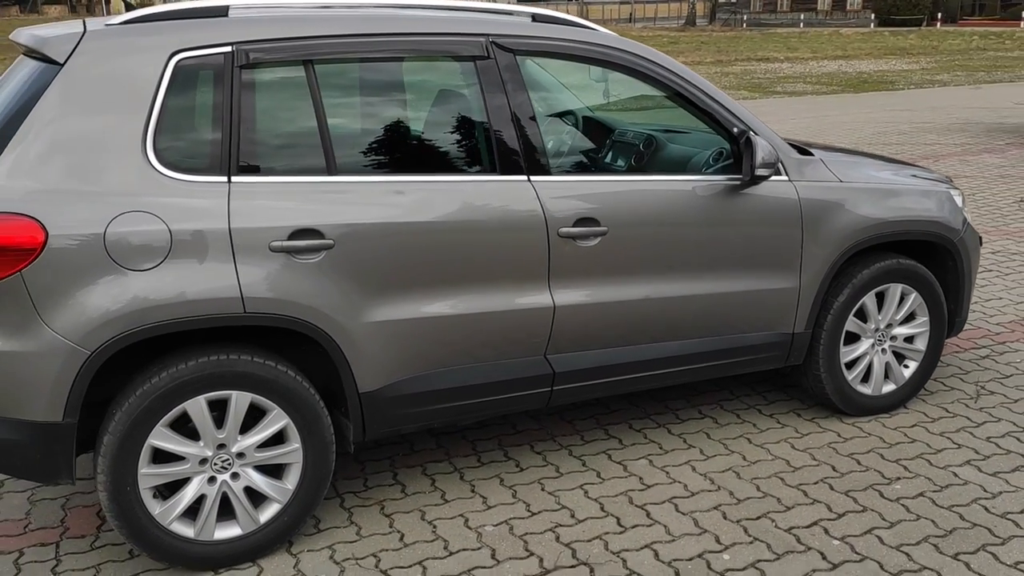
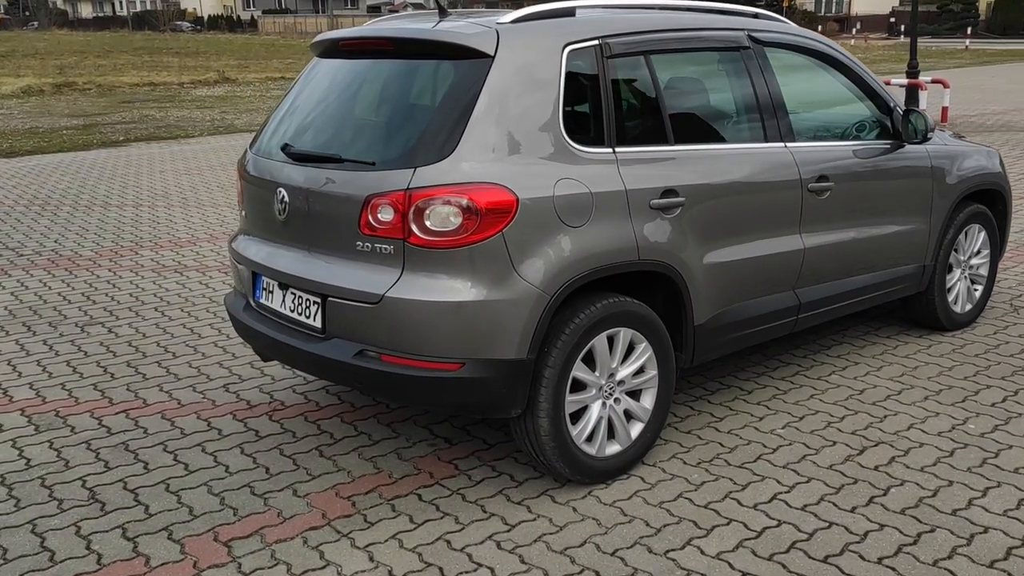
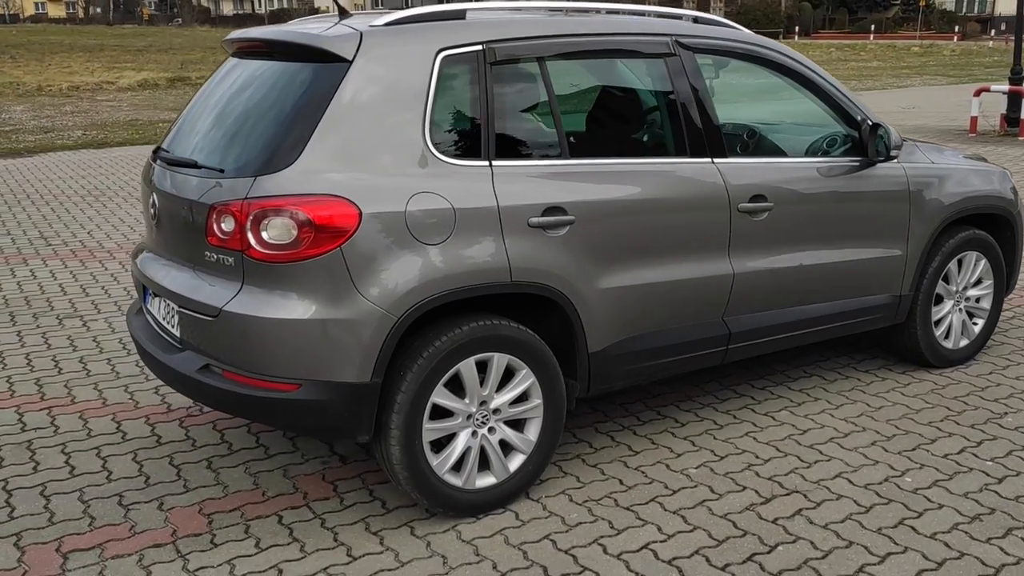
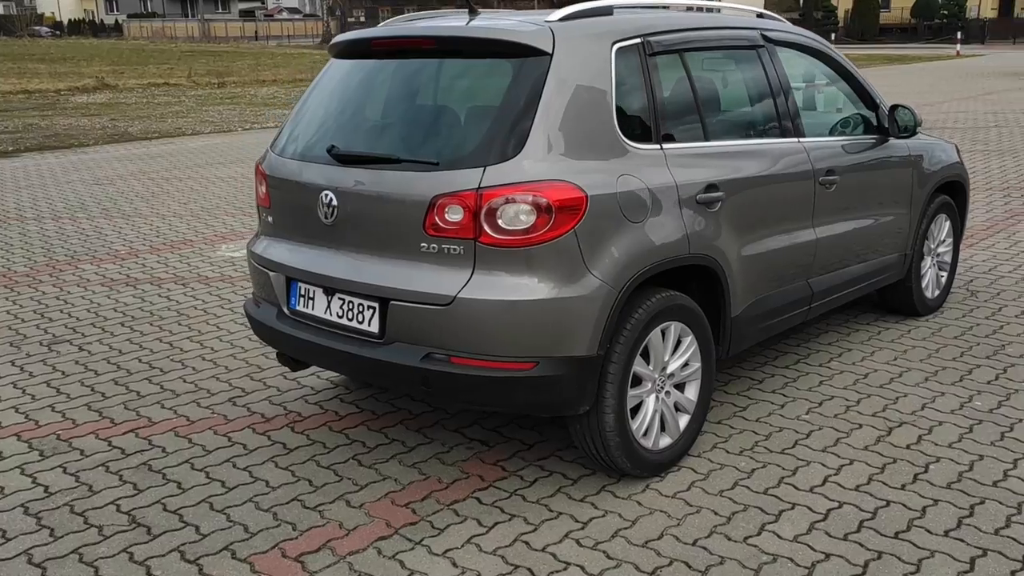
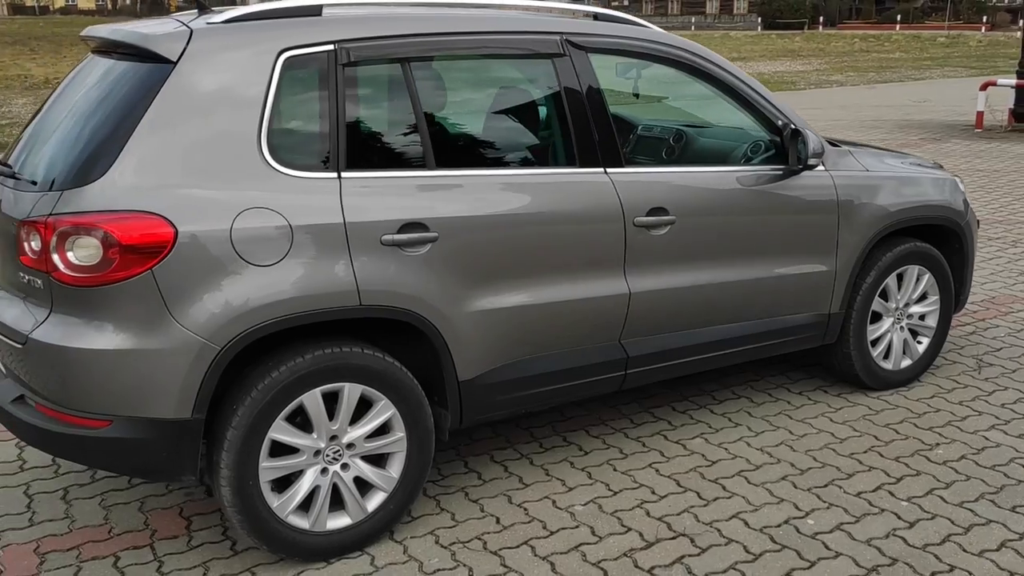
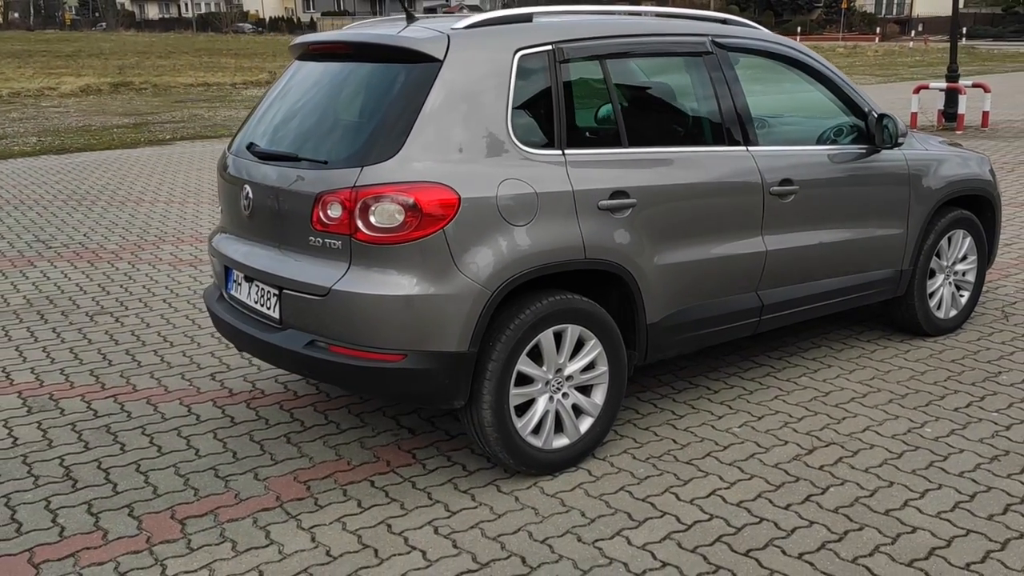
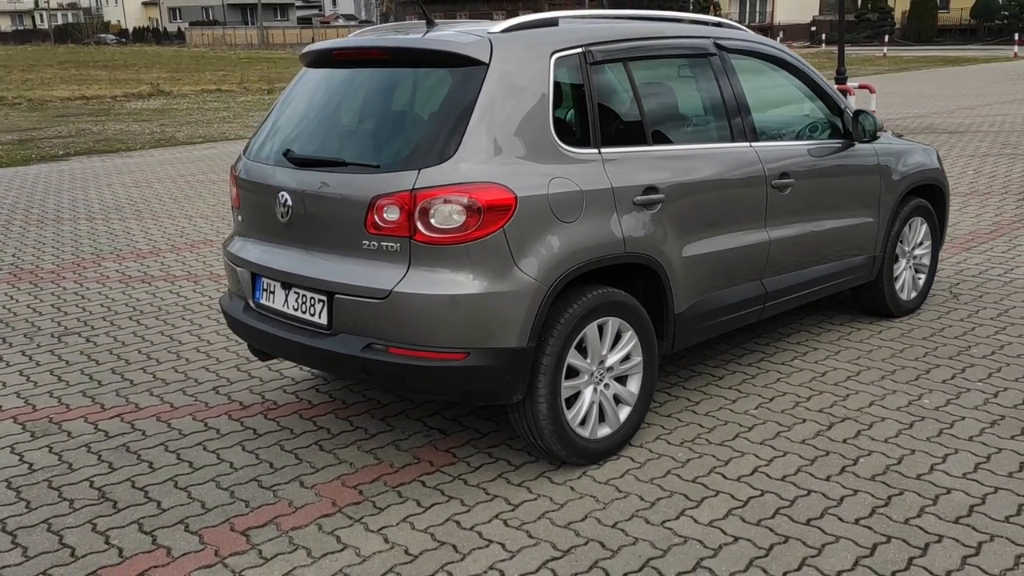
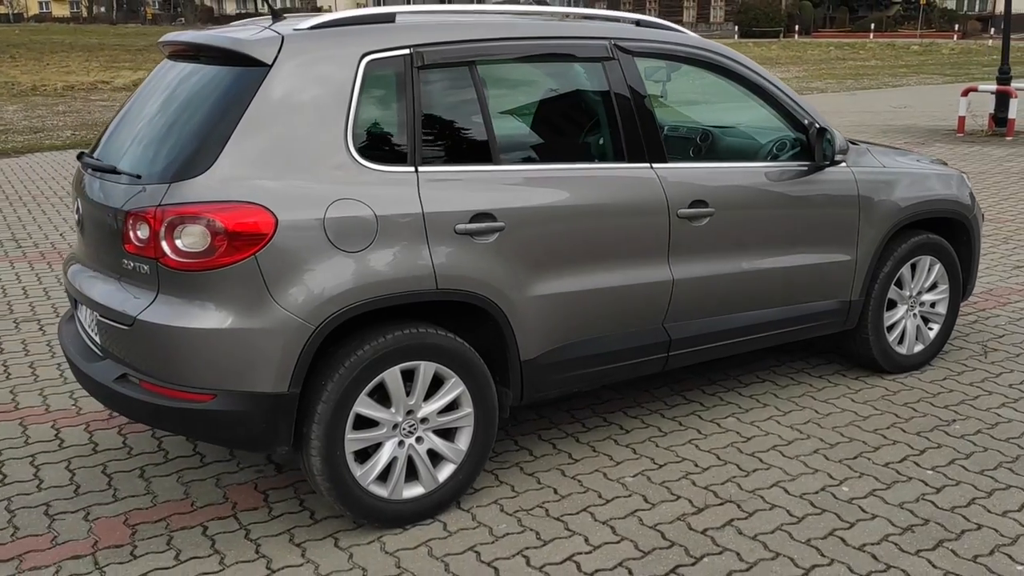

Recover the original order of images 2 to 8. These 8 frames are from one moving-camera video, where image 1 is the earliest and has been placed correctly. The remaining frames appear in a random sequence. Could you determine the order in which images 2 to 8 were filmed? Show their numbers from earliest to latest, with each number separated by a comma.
5, 8, 3, 6, 2, 7, 4
